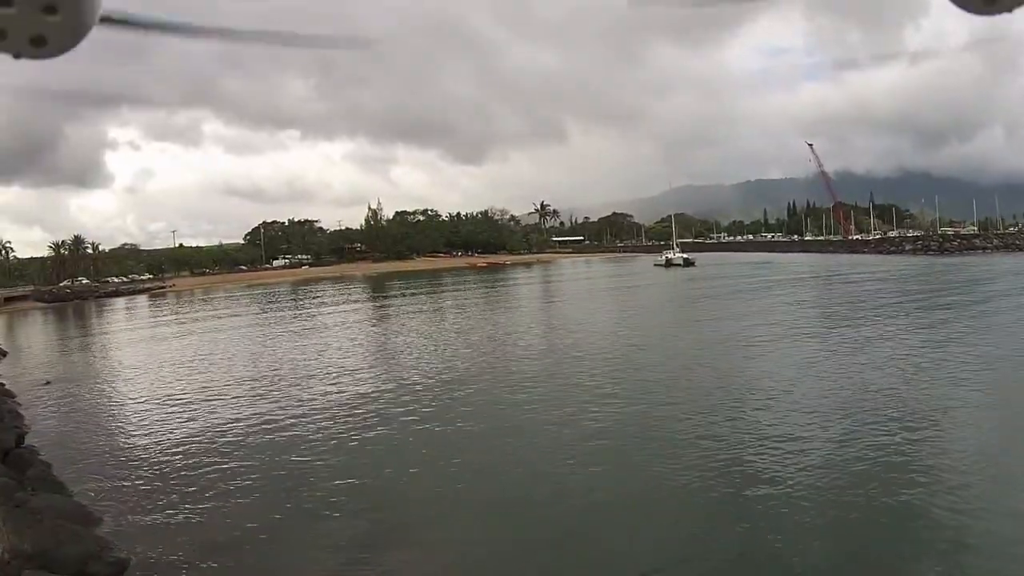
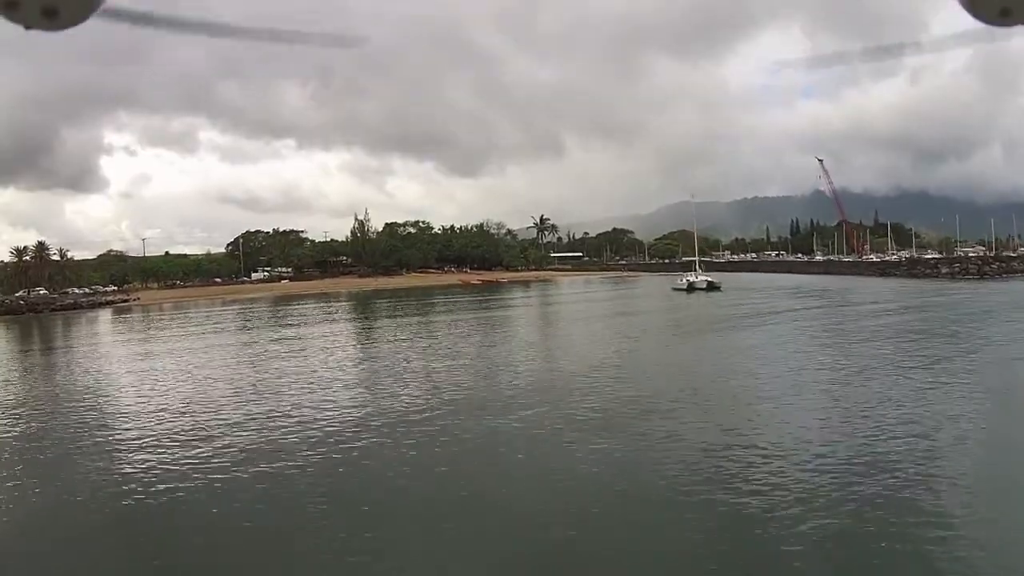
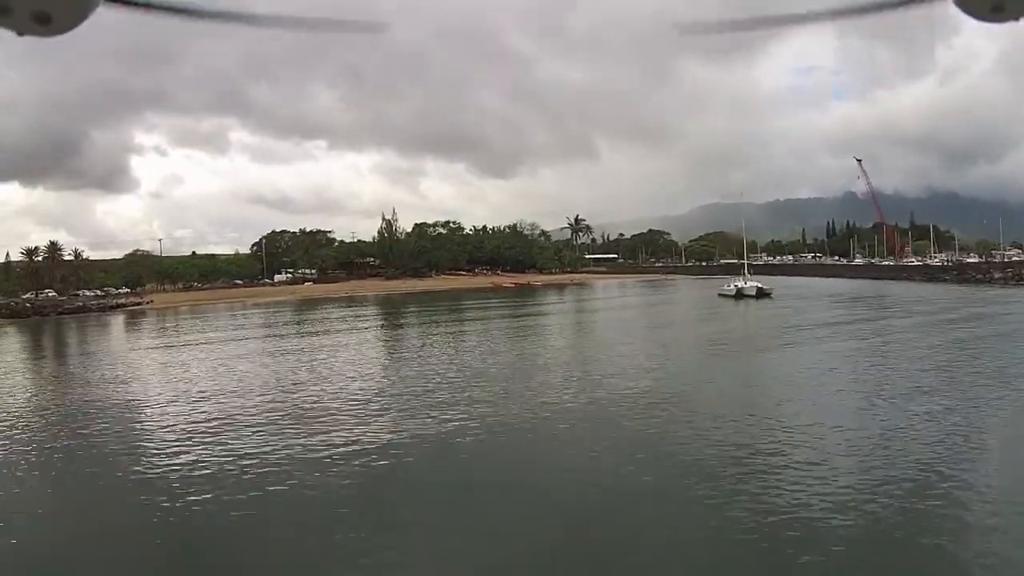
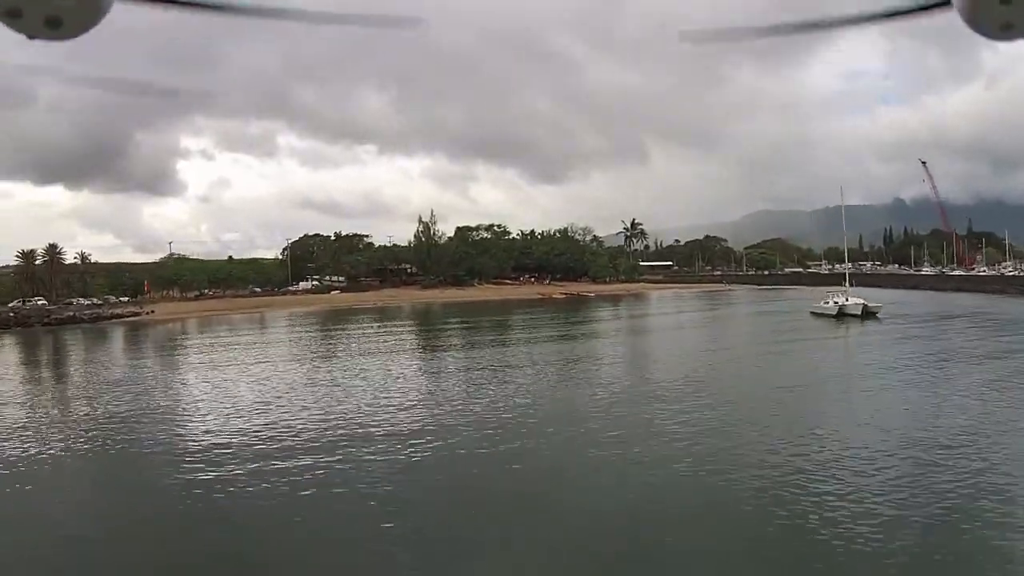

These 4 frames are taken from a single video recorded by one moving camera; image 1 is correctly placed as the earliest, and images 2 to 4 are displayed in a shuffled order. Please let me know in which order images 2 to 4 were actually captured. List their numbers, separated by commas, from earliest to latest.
2, 3, 4
